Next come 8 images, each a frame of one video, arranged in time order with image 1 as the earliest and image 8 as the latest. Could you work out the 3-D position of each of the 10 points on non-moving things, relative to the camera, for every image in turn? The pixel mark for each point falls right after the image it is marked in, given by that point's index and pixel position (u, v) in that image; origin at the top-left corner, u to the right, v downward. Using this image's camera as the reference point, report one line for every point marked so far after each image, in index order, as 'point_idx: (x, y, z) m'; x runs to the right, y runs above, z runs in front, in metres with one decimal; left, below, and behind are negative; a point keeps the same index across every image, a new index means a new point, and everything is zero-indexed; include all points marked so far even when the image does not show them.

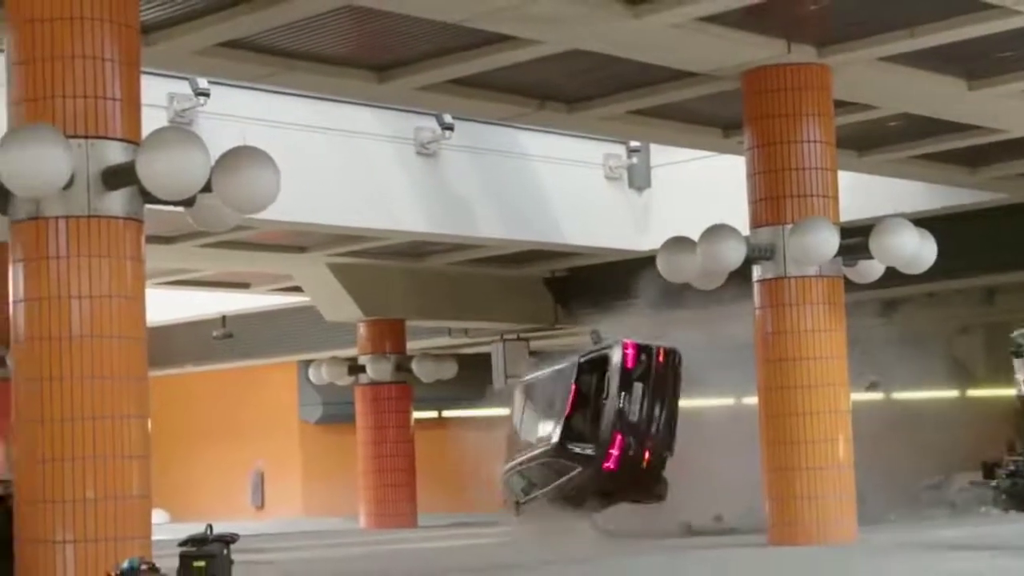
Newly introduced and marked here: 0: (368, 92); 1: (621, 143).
0: (-1.2, +1.7, +13.5) m
1: (+1.2, +1.7, +19.9) m
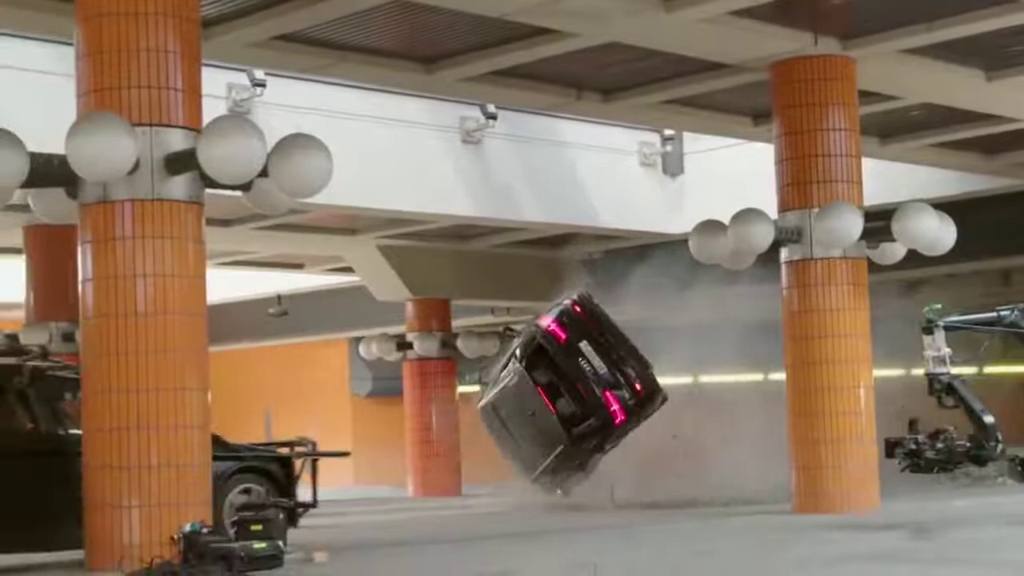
0: (-0.9, +1.8, +14.2) m
1: (+1.7, +2.0, +20.5) m
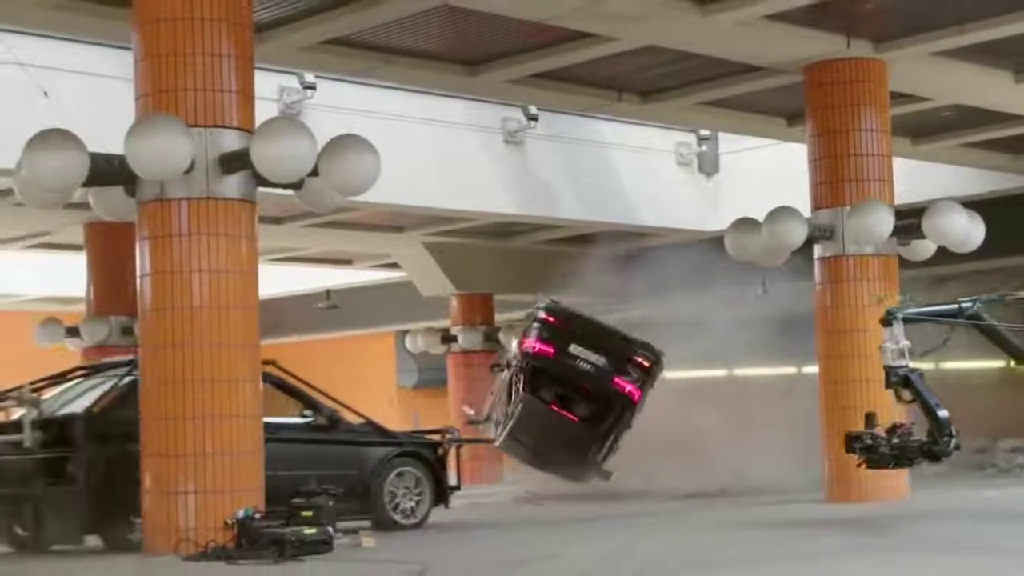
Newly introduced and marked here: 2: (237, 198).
0: (-0.5, +1.9, +14.6) m
1: (+2.3, +2.0, +20.9) m
2: (-1.7, +0.6, +9.7) m
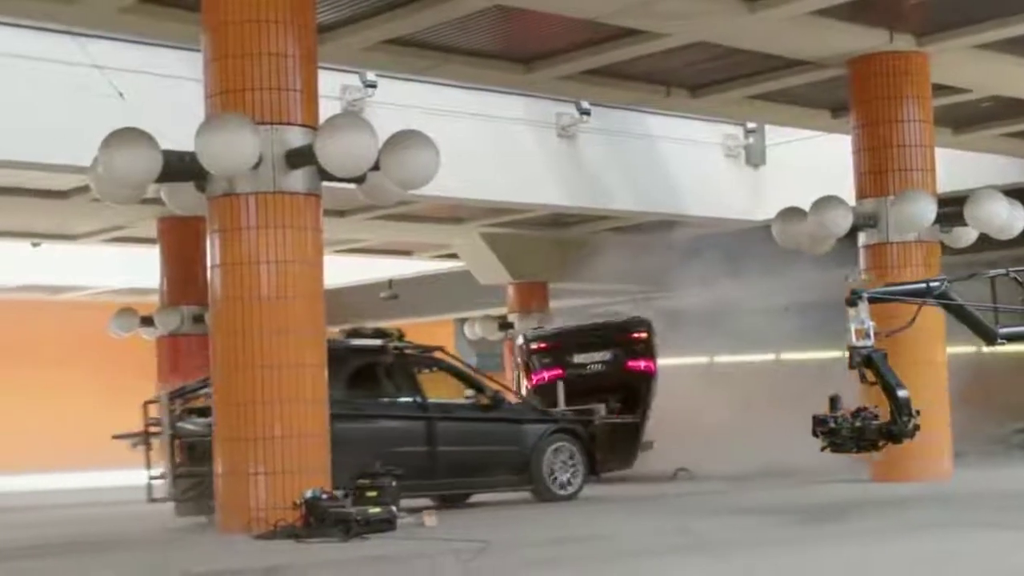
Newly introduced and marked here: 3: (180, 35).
0: (0.0, +2.0, +15.2) m
1: (+3.0, +2.2, +21.3) m
2: (-1.4, +0.6, +10.2) m
3: (-2.9, +2.2, +13.9) m
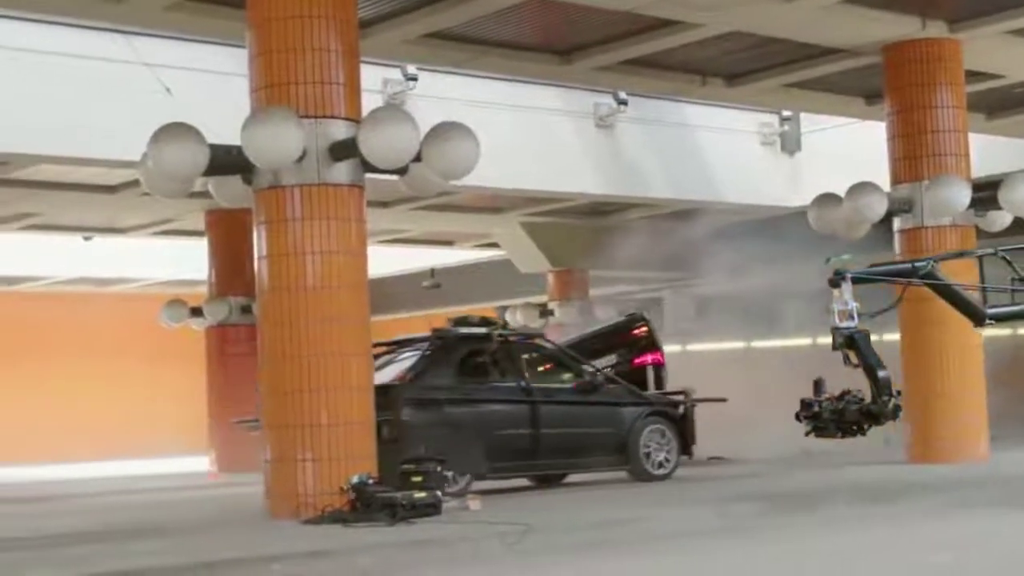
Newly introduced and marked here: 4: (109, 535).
0: (+0.4, +2.1, +15.4) m
1: (+3.5, +2.4, +21.5) m
2: (-1.1, +0.7, +10.5) m
3: (-2.6, +2.3, +14.3) m
4: (-2.9, -1.8, +11.4) m
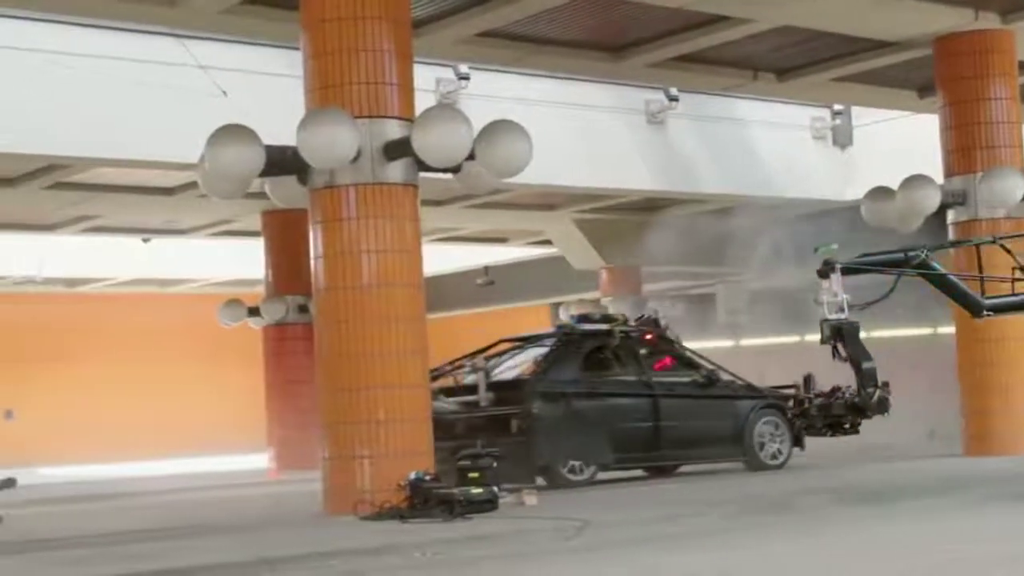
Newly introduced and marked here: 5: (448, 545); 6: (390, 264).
0: (+0.9, +2.1, +15.5) m
1: (+4.2, +2.4, +21.5) m
2: (-0.7, +0.7, +10.7) m
3: (-2.1, +2.3, +14.4) m
4: (-2.5, -1.8, +11.6) m
5: (-0.4, -1.5, +9.2) m
6: (-0.8, +0.2, +10.6) m
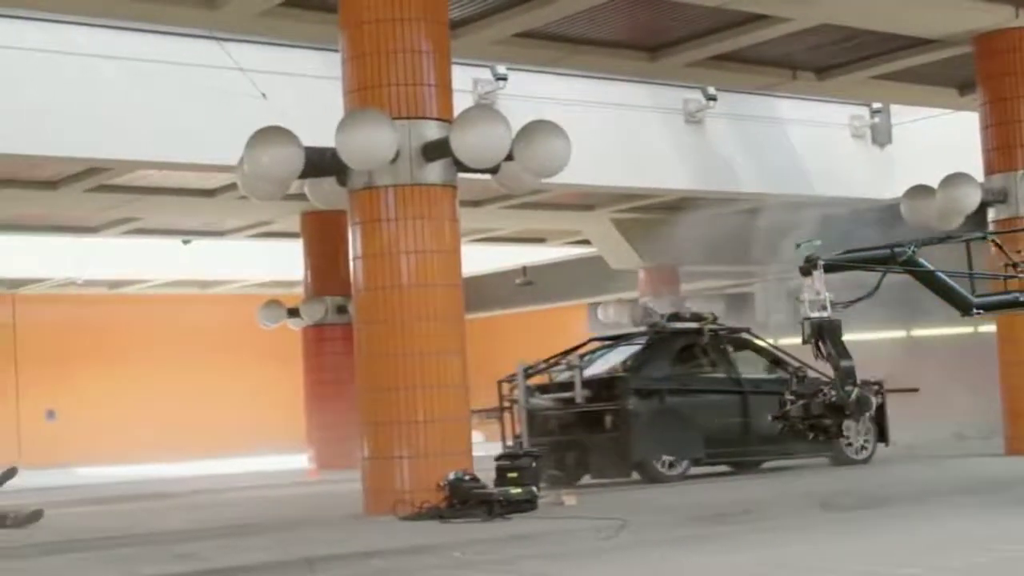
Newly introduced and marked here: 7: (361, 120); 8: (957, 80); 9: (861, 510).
0: (+1.3, +2.1, +15.5) m
1: (+4.7, +2.5, +21.4) m
2: (-0.5, +0.7, +10.7) m
3: (-1.8, +2.3, +14.5) m
4: (-2.2, -1.8, +11.7) m
5: (-0.1, -1.5, +9.3) m
6: (-0.5, +0.2, +10.6) m
7: (-0.9, +1.1, +10.1) m
8: (+4.7, +2.2, +16.7) m
9: (+2.3, -1.5, +10.6) m
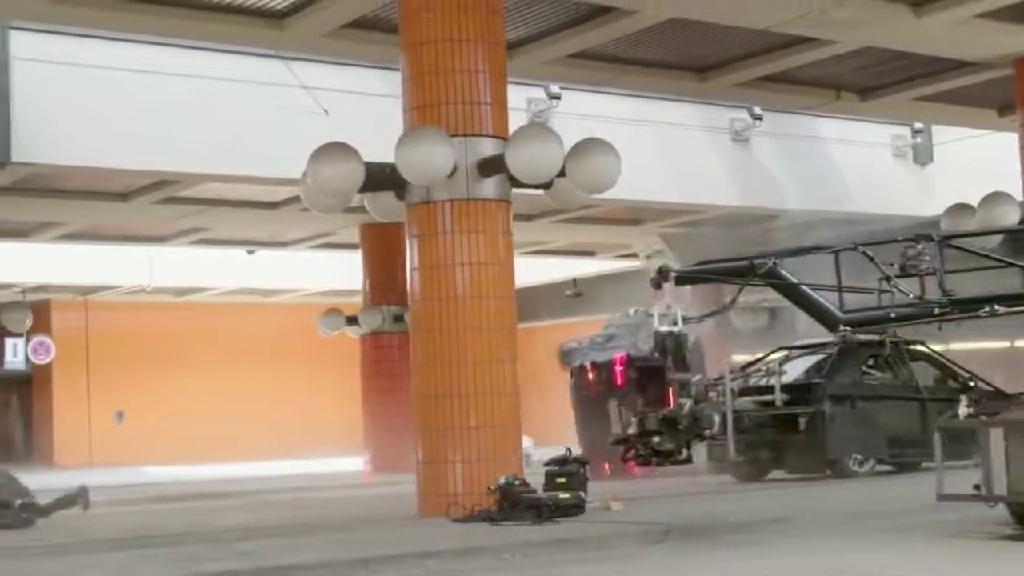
0: (+1.8, +2.0, +16.0) m
1: (+5.4, +2.2, +21.8) m
2: (-0.1, +0.6, +11.3) m
3: (-1.3, +2.2, +15.1) m
4: (-1.8, -1.8, +12.3) m
5: (+0.2, -1.5, +9.8) m
6: (-0.2, +0.1, +11.2) m
7: (-0.6, +1.0, +10.7) m
8: (+5.2, +2.0, +17.1) m
9: (+2.7, -1.6, +11.1) m
